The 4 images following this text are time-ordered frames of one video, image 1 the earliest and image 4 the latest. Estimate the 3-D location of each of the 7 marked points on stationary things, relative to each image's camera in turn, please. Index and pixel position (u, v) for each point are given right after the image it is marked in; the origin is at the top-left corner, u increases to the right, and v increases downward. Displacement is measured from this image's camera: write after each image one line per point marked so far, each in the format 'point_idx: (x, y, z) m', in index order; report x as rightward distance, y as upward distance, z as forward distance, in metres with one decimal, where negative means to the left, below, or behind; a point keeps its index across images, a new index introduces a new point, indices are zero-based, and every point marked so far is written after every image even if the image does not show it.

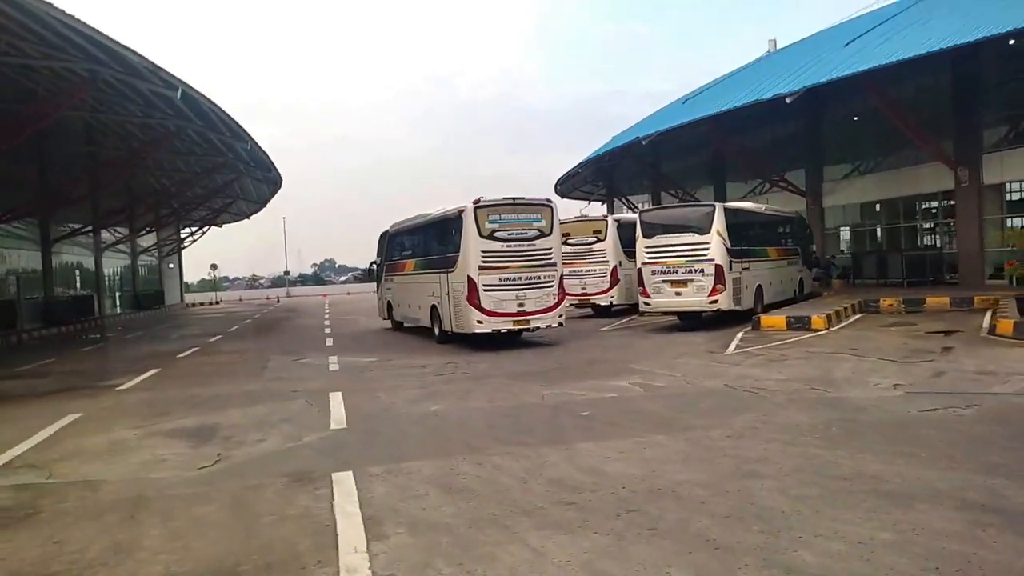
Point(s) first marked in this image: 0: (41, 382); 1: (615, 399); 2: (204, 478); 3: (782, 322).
0: (-8.7, -1.7, +13.3) m
1: (+1.3, -1.3, +8.7) m
2: (-2.5, -1.6, +5.9) m
3: (+6.3, -0.8, +16.7) m
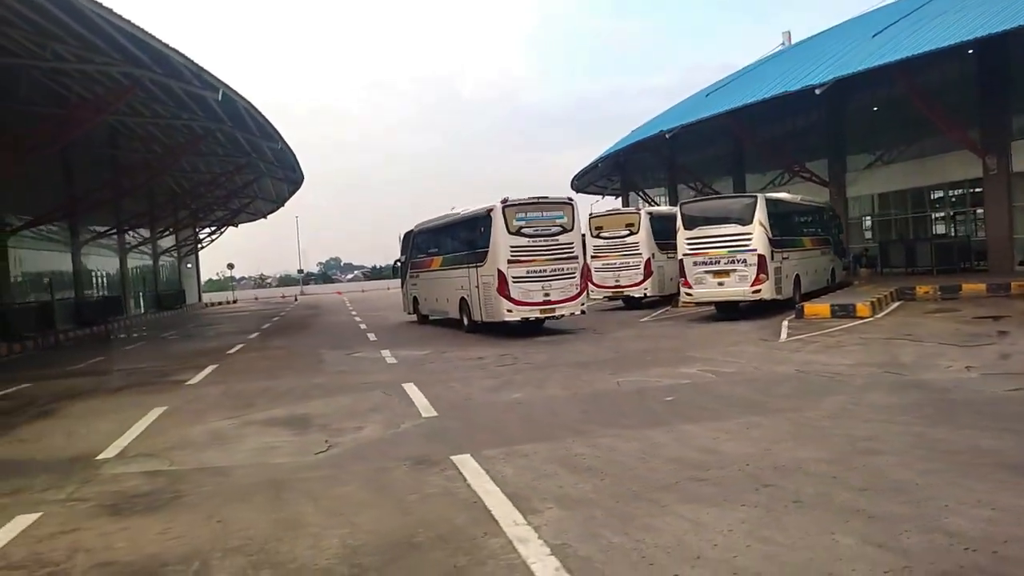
0: (-7.7, -1.7, +13.6) m
1: (+2.3, -1.2, +8.9) m
2: (-1.5, -1.5, +6.1) m
3: (+7.3, -0.5, +16.8) m
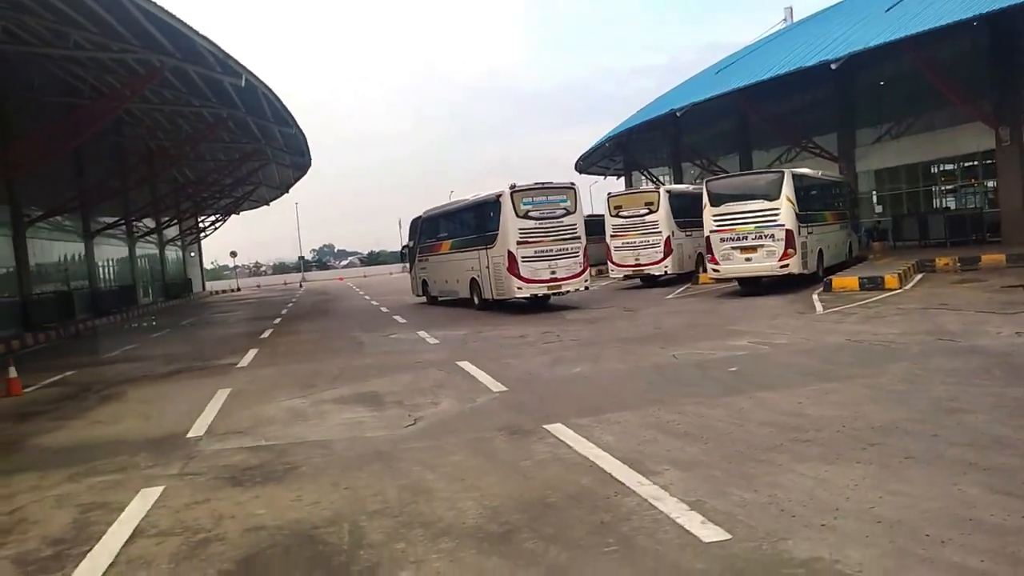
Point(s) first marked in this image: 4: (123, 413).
0: (-6.9, -1.4, +13.7) m
1: (+3.0, -0.9, +9.1) m
2: (-0.7, -1.3, +6.2) m
3: (+8.0, +0.1, +17.0) m
4: (-4.6, -1.5, +8.5) m
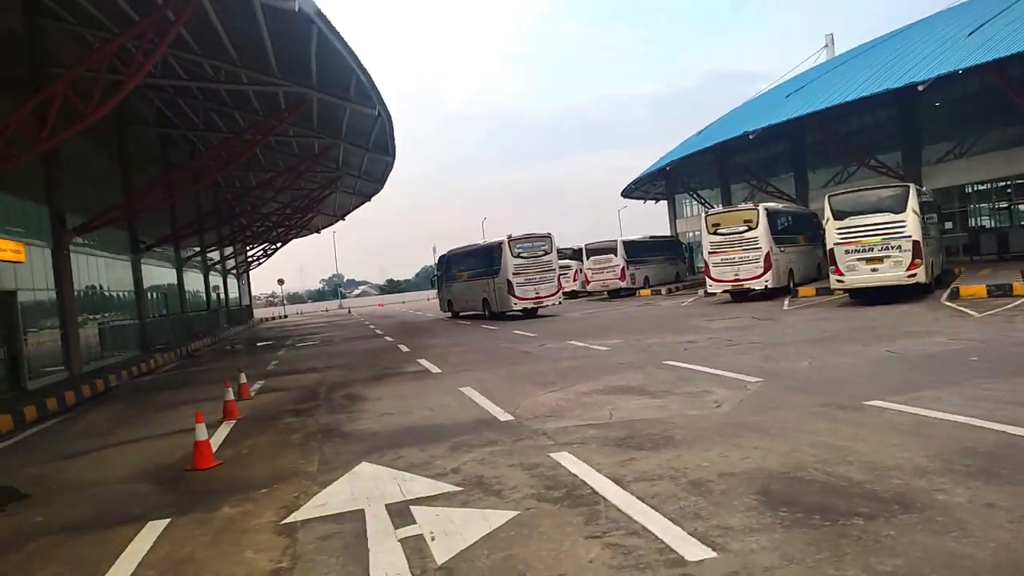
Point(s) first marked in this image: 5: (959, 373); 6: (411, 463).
0: (-3.7, -1.7, +14.5) m
1: (+6.1, -0.8, +9.6) m
2: (+2.3, -1.2, +6.8) m
3: (+11.3, 0.0, +17.4) m
4: (-1.5, -1.5, +9.2) m
5: (+4.9, -0.9, +7.9) m
6: (-0.9, -1.5, +6.1) m
